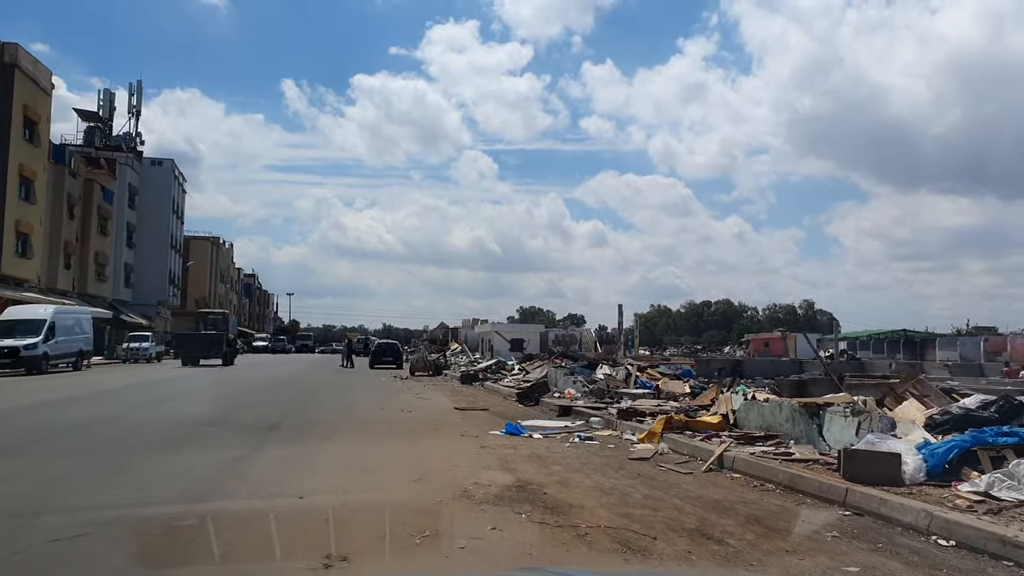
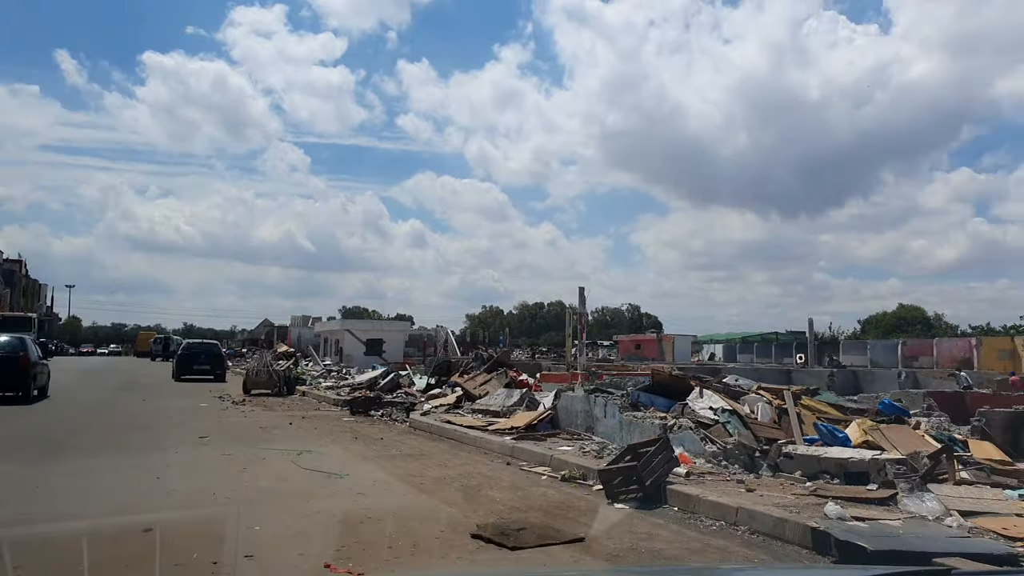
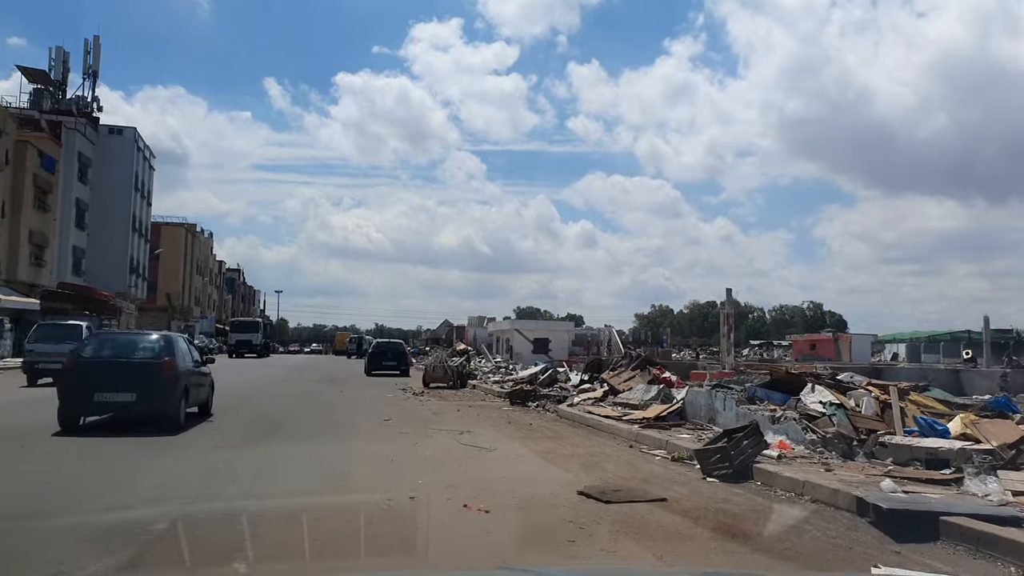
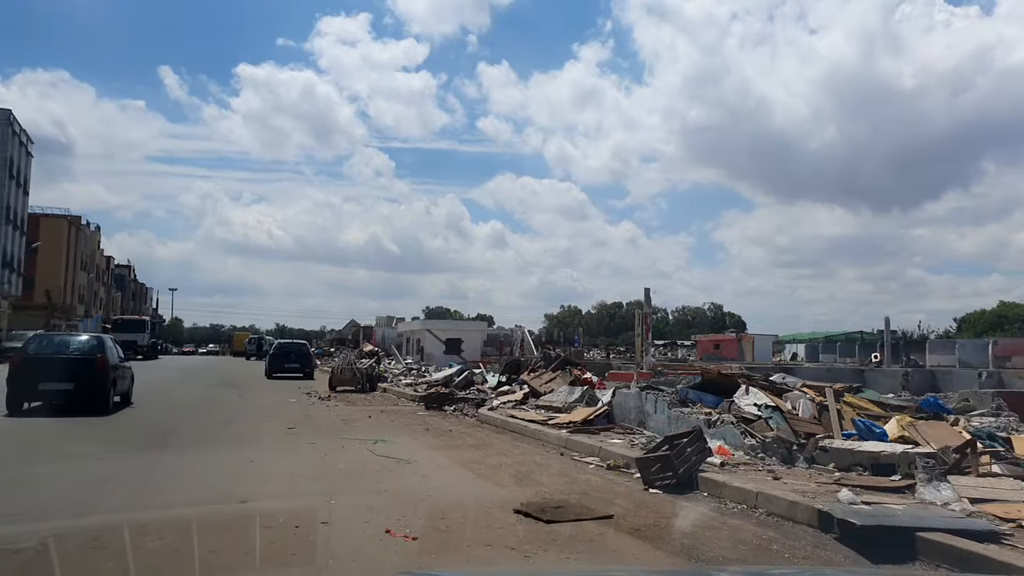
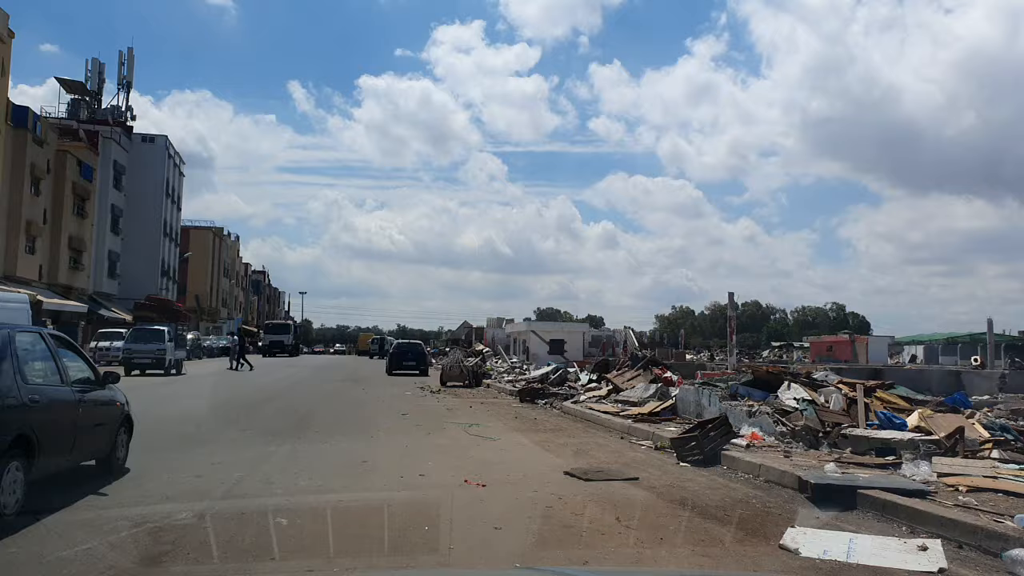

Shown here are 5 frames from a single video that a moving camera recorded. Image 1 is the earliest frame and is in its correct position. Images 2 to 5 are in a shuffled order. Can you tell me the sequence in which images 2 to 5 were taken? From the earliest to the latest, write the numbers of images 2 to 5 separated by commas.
5, 3, 4, 2
